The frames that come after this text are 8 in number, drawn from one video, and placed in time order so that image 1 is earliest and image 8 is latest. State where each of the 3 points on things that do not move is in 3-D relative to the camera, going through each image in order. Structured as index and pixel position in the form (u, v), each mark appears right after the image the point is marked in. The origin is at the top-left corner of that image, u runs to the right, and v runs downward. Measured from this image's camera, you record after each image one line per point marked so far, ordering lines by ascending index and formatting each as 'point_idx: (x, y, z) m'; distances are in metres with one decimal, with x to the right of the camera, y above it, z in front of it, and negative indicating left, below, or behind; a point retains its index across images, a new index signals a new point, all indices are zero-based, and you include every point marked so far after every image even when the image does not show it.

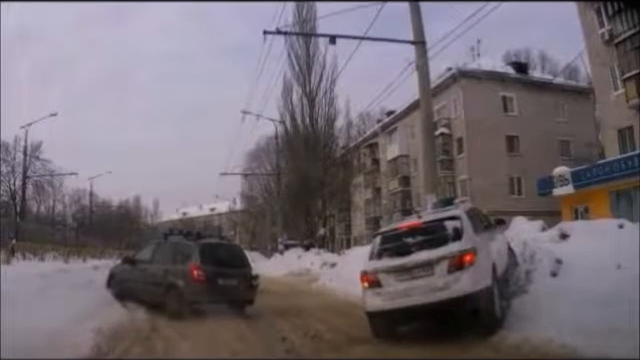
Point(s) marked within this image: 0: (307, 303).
0: (-0.3, -1.9, +11.7) m
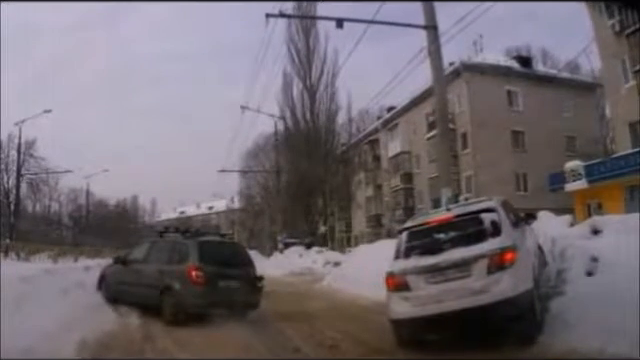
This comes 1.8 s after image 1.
0: (-0.1, -1.8, +10.7) m
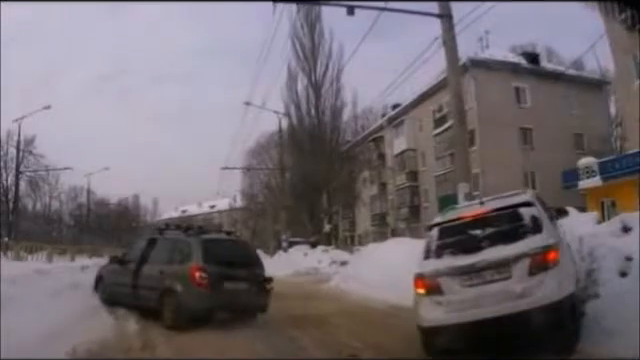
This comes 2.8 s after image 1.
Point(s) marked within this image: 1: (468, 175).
0: (0.0, -1.7, +10.1) m
1: (+2.7, +0.1, +13.4) m
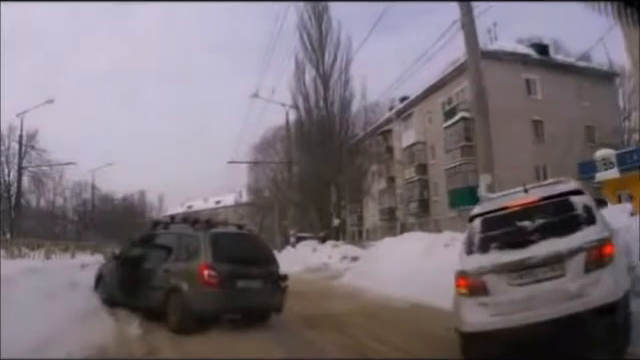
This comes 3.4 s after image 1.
0: (+0.2, -1.6, +9.4) m
1: (+2.9, +0.2, +12.7) m
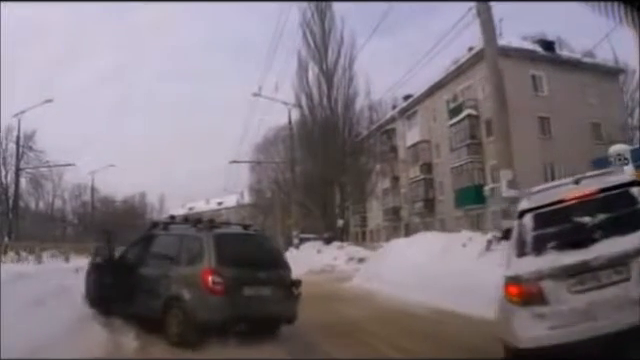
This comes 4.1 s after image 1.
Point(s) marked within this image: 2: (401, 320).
0: (+0.4, -1.6, +8.7) m
1: (+3.1, +0.3, +12.1) m
2: (+0.9, -1.6, +8.2) m
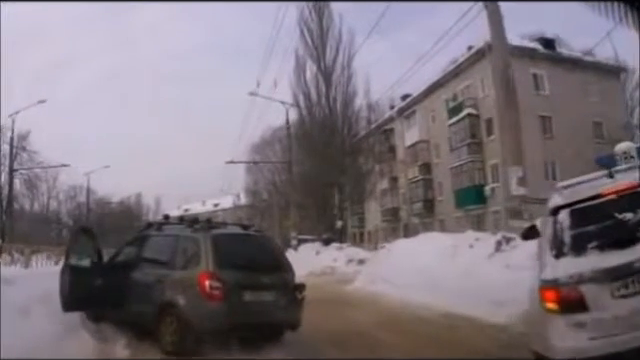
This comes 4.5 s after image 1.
0: (+0.4, -1.5, +8.3) m
1: (+3.1, +0.3, +11.6) m
2: (+1.0, -1.5, +7.8) m
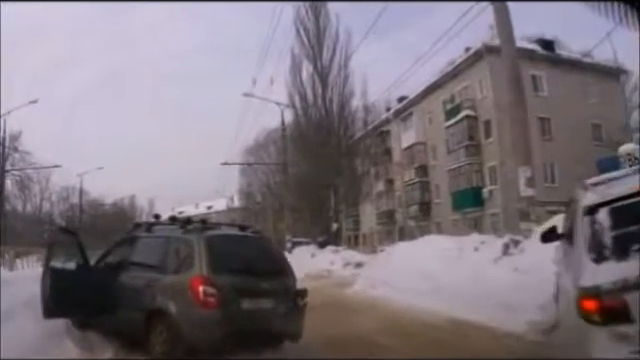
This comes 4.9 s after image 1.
0: (+0.4, -1.5, +7.9) m
1: (+3.1, +0.3, +11.2) m
2: (+1.0, -1.5, +7.4) m
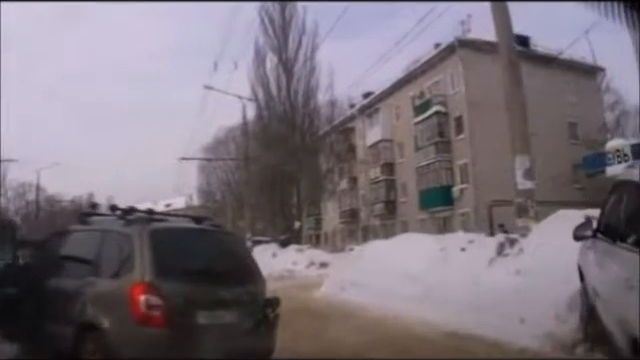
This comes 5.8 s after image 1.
0: (+0.2, -1.4, +6.7) m
1: (+2.7, +0.4, +10.2) m
2: (+0.7, -1.4, +6.2) m
